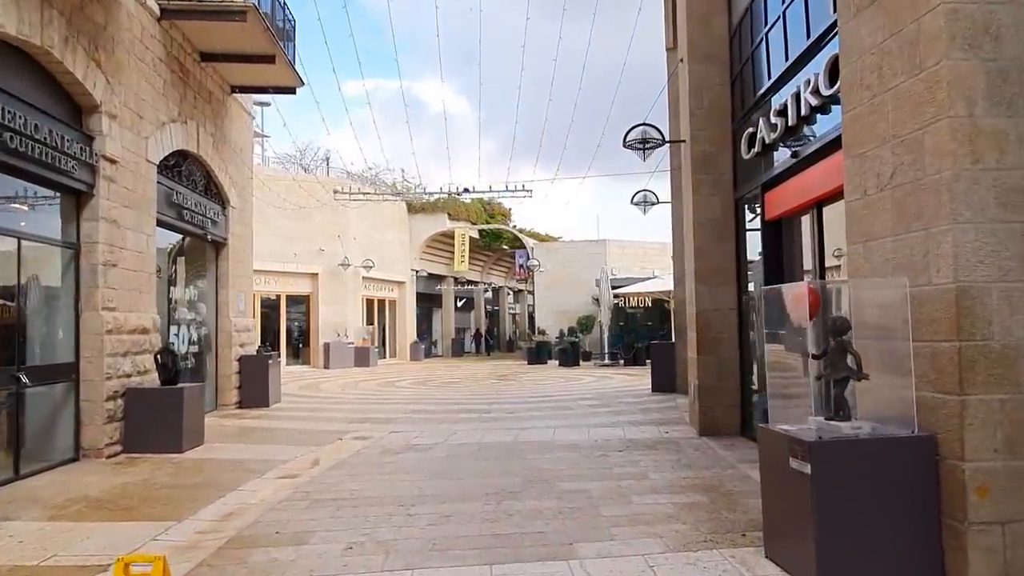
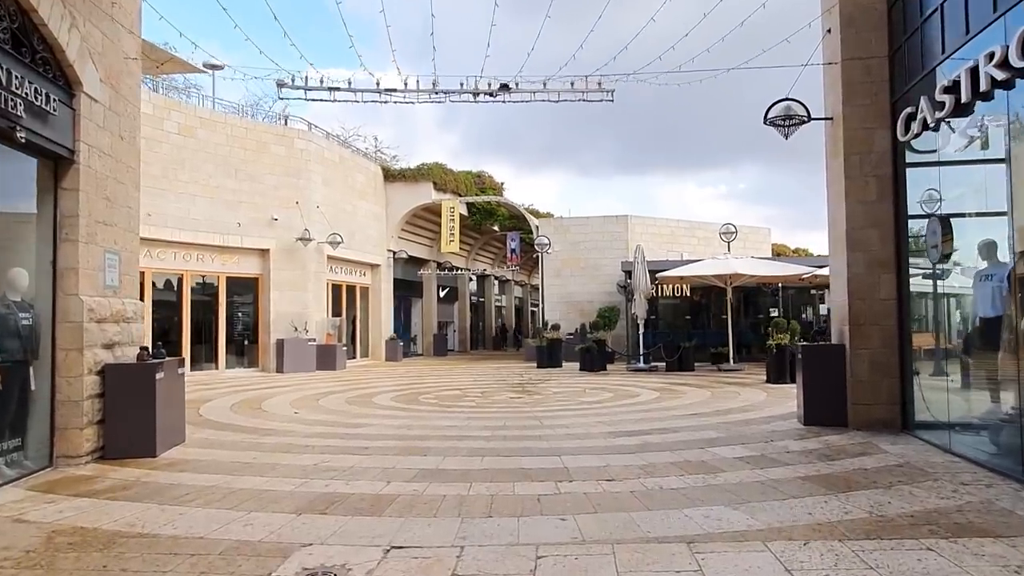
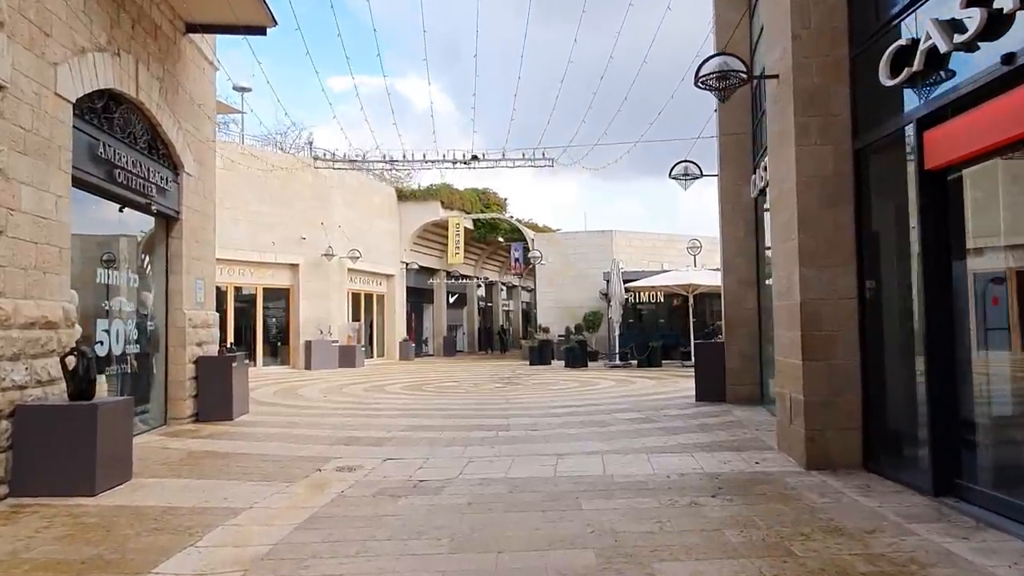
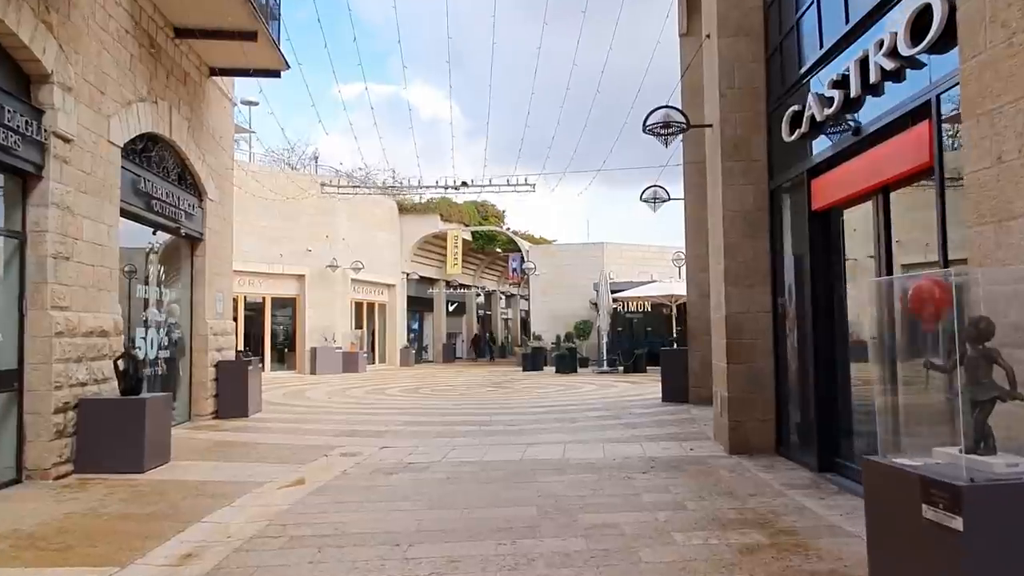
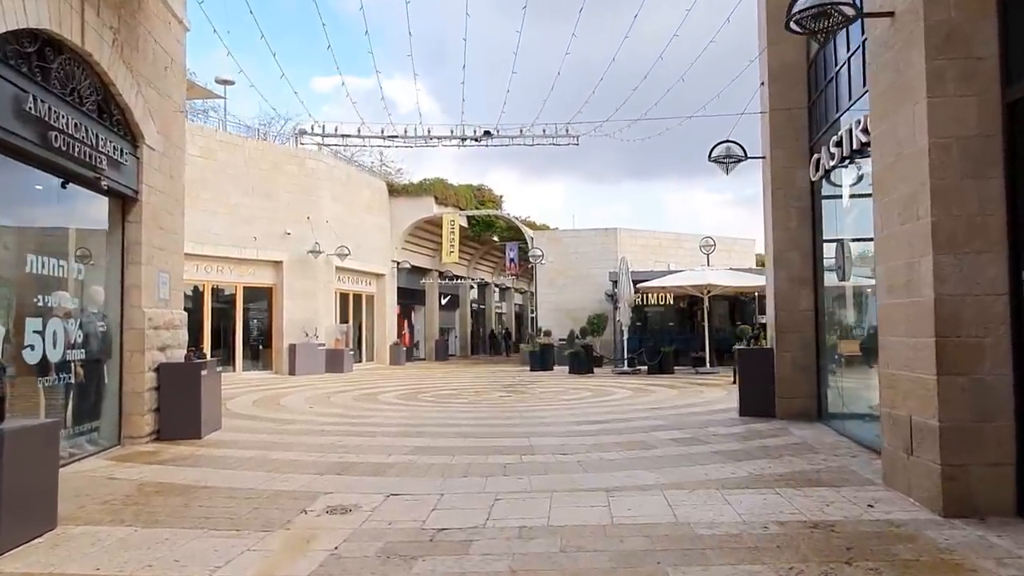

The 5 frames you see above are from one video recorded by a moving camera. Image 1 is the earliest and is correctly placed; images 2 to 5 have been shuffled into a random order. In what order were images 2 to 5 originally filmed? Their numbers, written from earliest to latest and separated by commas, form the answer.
4, 3, 5, 2
